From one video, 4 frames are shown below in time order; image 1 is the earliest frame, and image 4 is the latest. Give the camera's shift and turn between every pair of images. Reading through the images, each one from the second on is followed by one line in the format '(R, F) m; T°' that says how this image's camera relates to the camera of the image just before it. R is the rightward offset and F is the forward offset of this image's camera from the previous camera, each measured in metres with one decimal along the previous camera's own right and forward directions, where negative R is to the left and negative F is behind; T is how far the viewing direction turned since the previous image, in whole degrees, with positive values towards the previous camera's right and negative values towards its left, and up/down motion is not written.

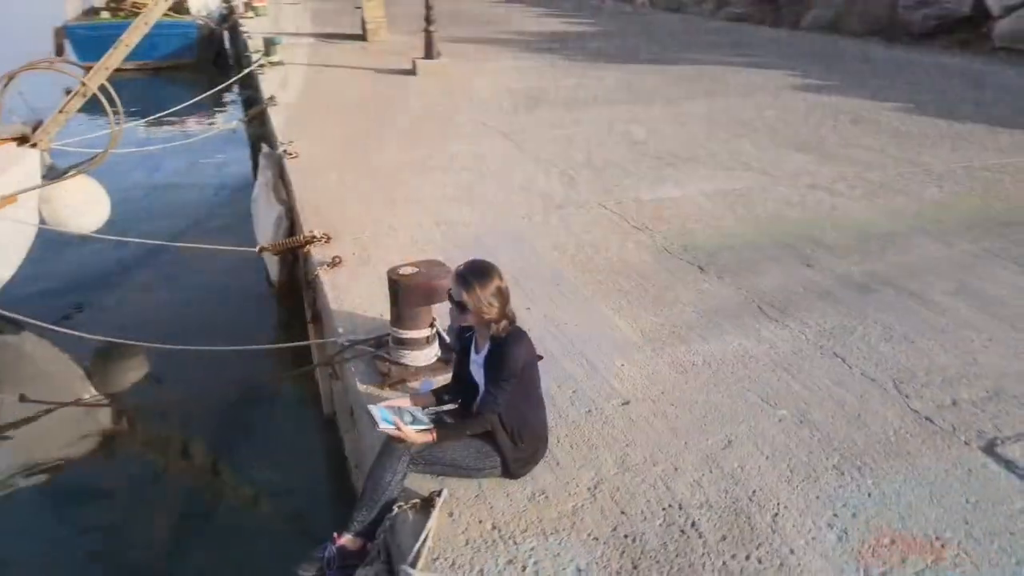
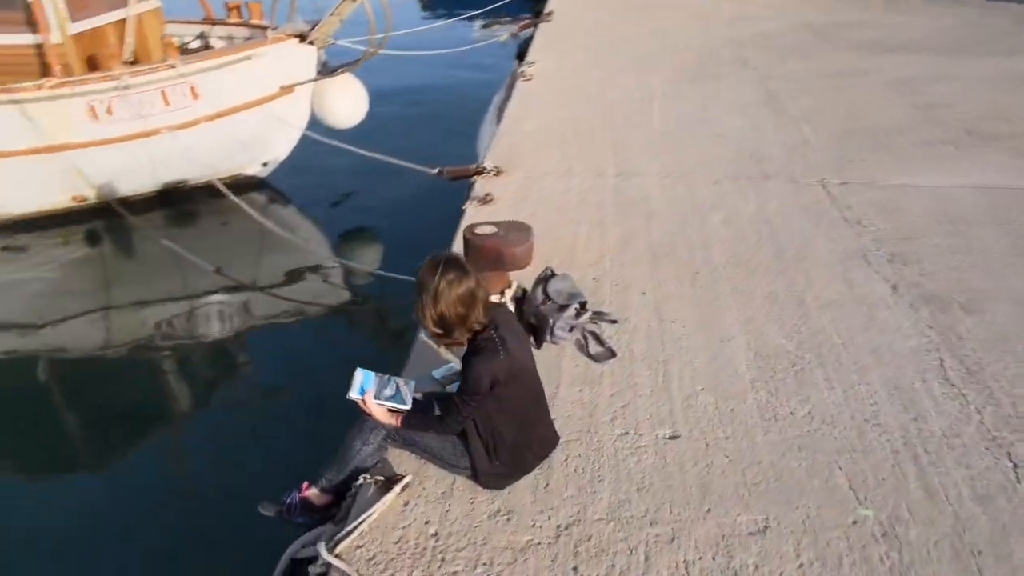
(+1.0, +0.6) m; -23°
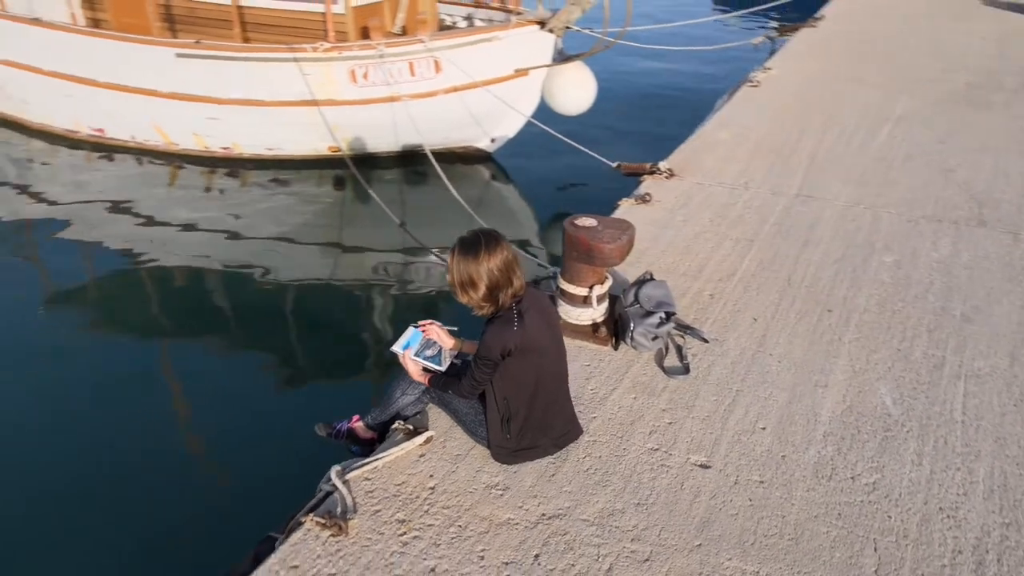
(+0.8, +0.1) m; -19°
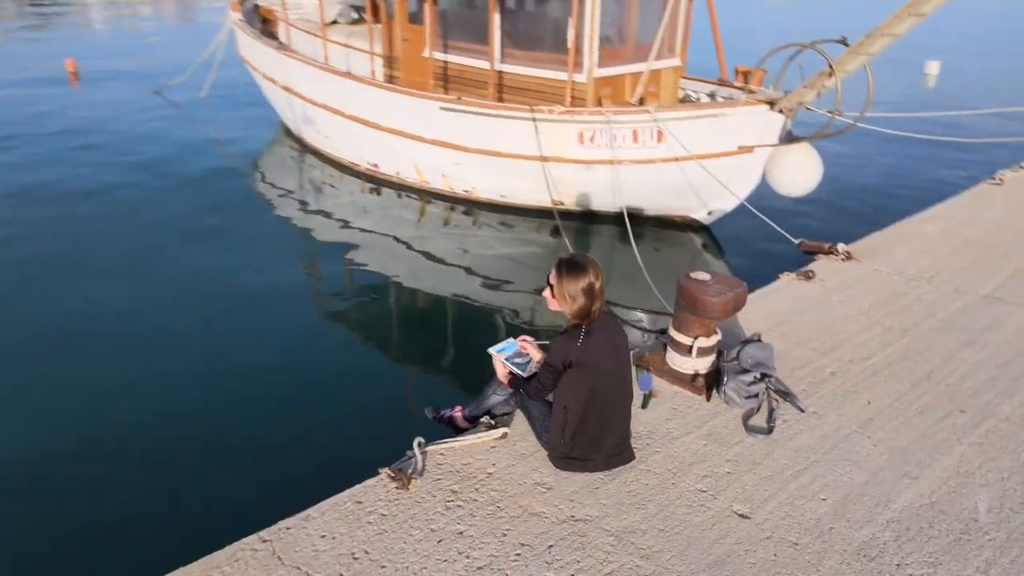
(+0.7, -0.3) m; -19°
